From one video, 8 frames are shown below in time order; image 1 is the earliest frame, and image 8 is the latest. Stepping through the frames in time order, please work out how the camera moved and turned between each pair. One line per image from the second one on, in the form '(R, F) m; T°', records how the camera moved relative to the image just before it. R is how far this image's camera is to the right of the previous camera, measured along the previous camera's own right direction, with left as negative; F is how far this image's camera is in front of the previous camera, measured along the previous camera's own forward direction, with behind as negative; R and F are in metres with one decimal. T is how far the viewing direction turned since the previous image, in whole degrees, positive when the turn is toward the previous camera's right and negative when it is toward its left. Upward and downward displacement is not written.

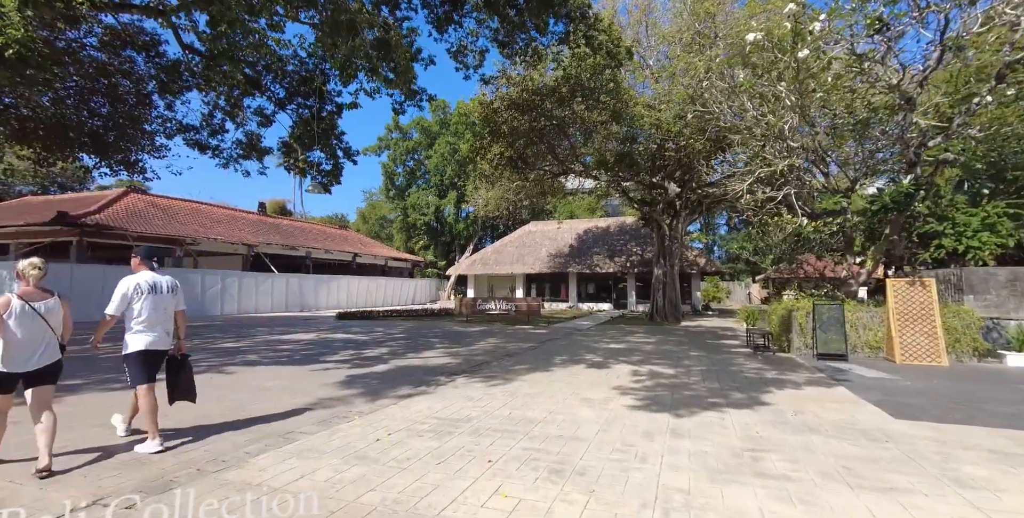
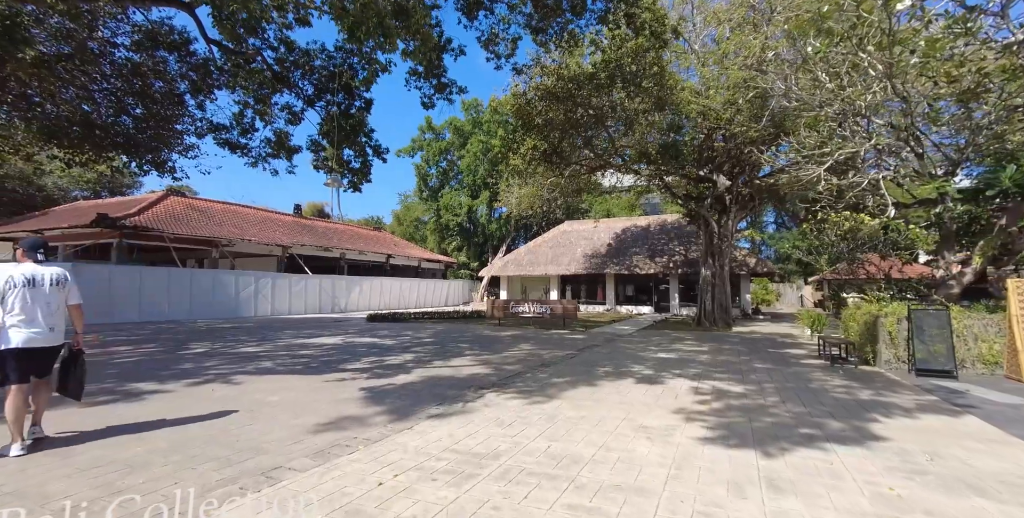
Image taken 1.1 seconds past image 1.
(0.0, +0.8) m; -4°
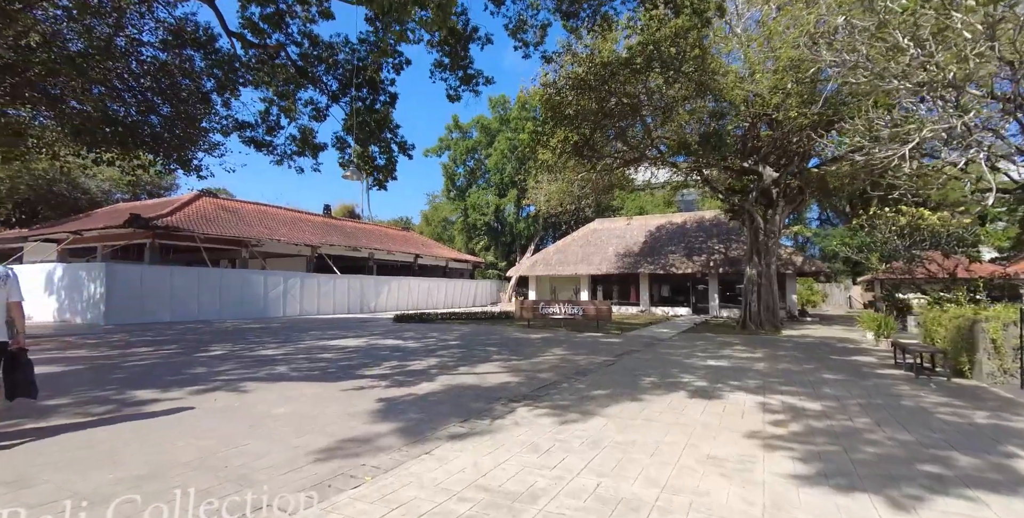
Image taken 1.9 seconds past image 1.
(-0.1, +0.6) m; -3°
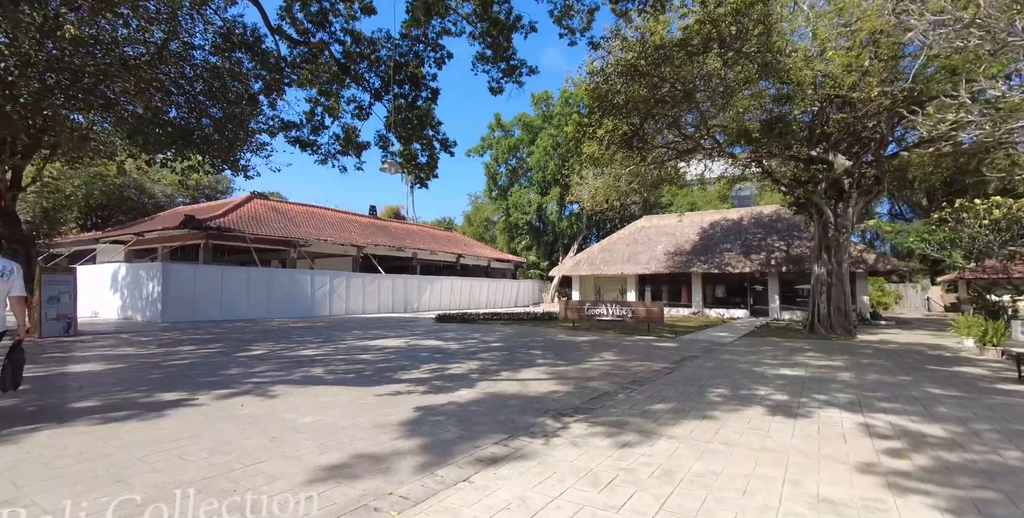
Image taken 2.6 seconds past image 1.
(-0.1, +0.5) m; -5°
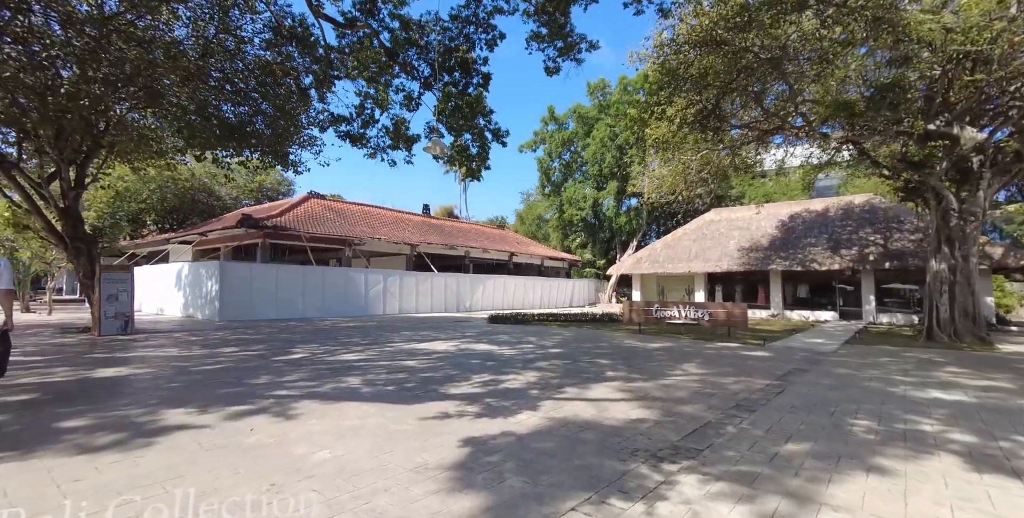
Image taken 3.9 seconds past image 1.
(-0.2, +1.0) m; -6°
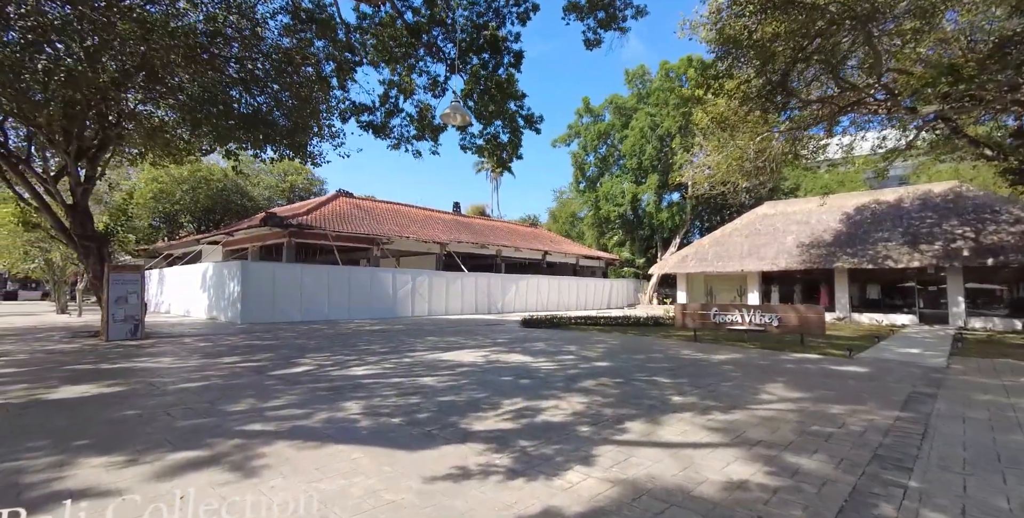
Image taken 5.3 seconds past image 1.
(-0.1, +1.2) m; -4°
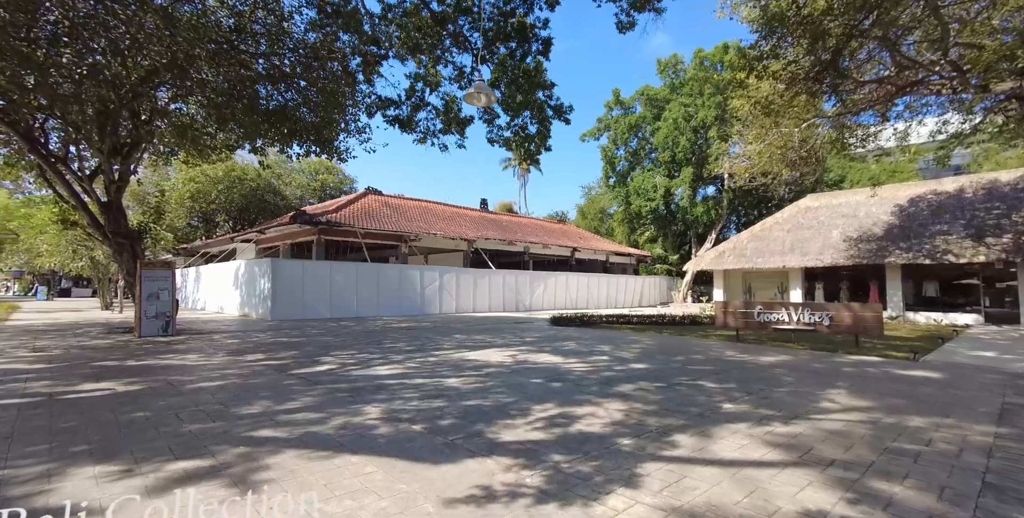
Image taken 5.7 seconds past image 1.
(0.0, +0.4) m; -3°
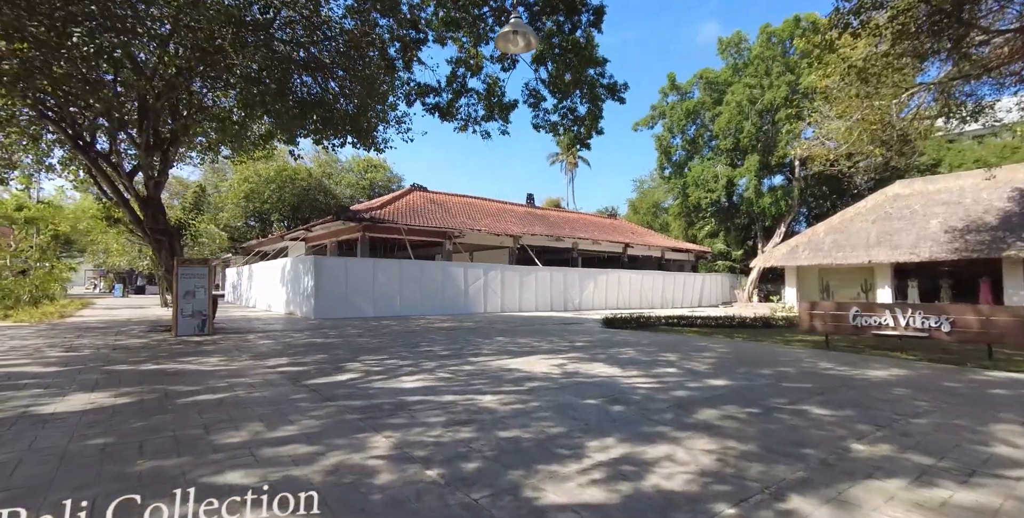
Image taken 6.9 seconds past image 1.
(0.0, +1.0) m; -6°
